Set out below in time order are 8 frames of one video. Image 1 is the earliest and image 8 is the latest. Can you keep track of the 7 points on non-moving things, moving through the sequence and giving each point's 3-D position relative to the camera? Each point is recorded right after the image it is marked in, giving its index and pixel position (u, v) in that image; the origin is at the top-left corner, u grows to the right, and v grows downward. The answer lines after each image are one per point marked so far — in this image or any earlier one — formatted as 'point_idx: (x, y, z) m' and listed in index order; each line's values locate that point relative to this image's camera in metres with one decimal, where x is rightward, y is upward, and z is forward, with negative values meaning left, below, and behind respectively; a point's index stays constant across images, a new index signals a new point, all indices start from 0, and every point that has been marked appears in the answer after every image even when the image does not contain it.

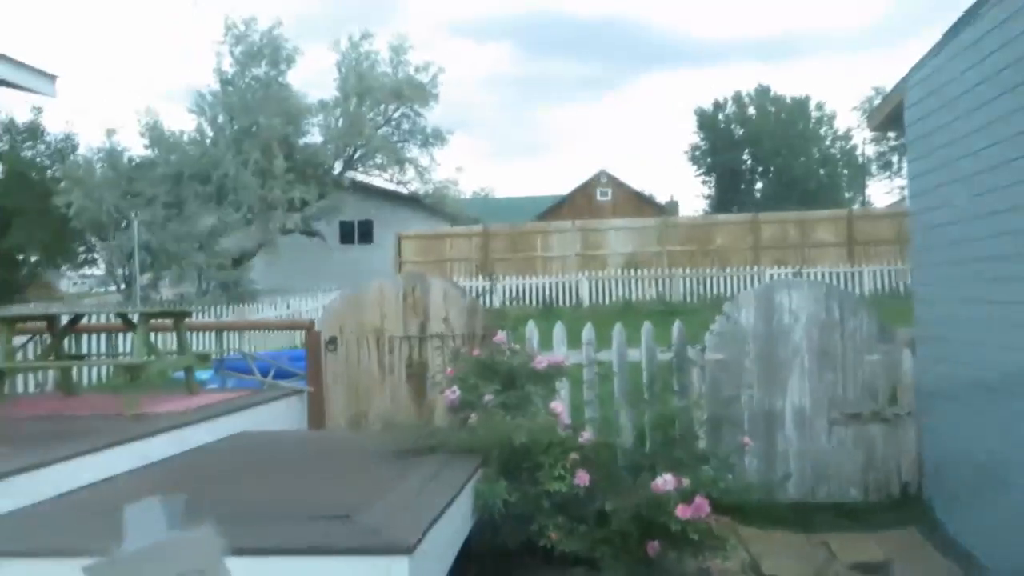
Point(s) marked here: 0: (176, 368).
0: (-2.2, -0.5, +5.6) m
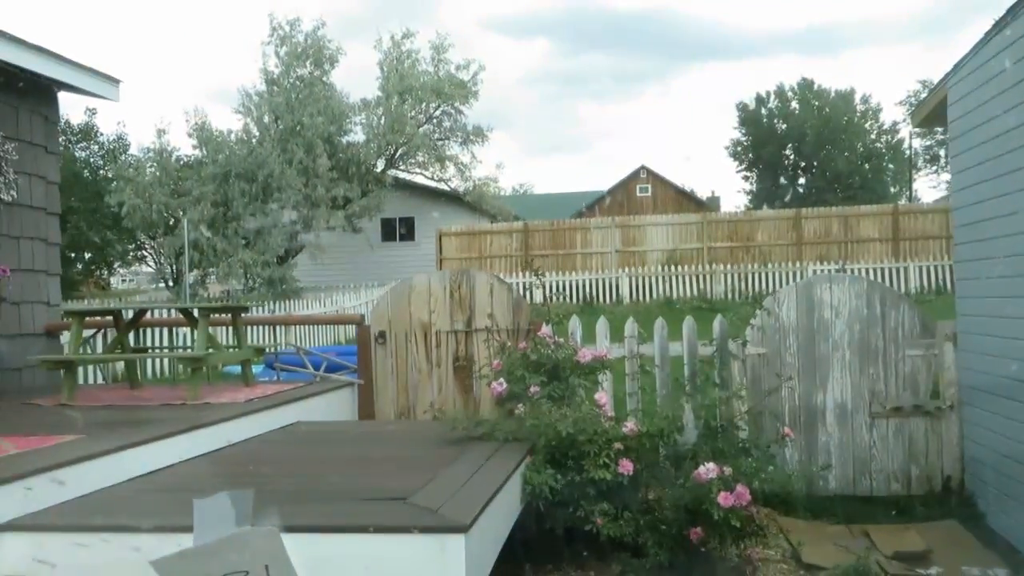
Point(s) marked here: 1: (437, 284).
0: (-1.9, -0.5, +5.9) m
1: (-0.6, 0.0, +6.4) m
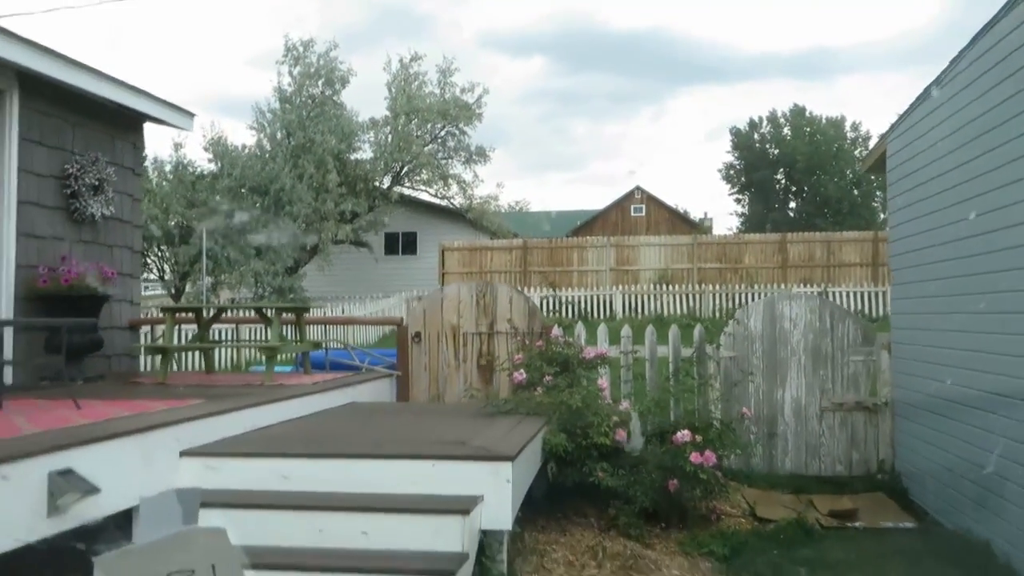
0: (-1.8, -0.5, +7.1) m
1: (-0.4, 0.0, +7.7) m
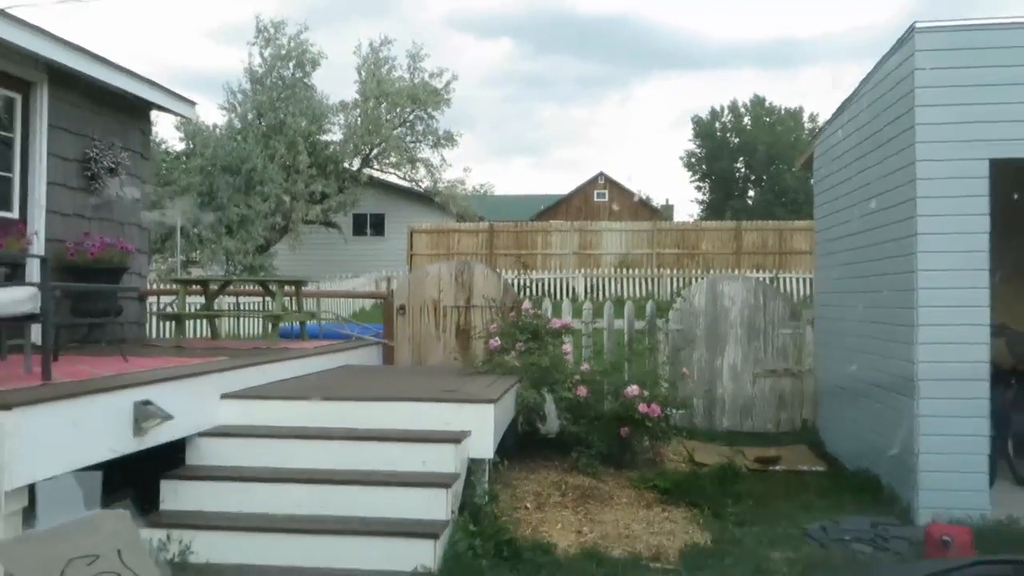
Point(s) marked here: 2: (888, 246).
0: (-2.0, -0.3, +8.0) m
1: (-0.7, +0.2, +8.6) m
2: (+2.6, +0.3, +5.9) m
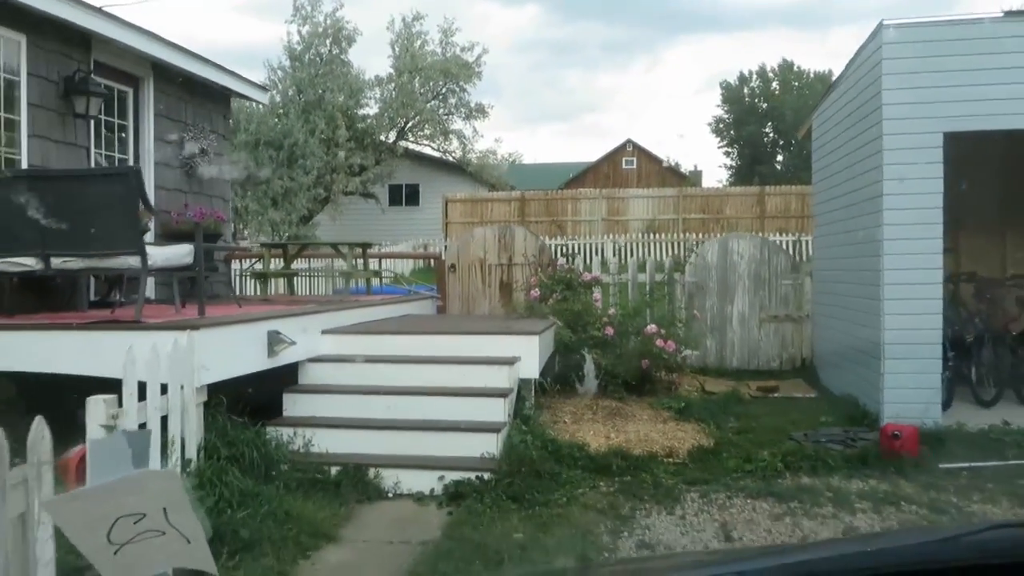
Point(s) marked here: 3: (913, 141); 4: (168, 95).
0: (-1.6, +0.1, +9.3) m
1: (-0.3, +0.6, +9.9) m
2: (+2.9, +0.7, +7.1) m
3: (+3.0, +1.1, +6.5) m
4: (-3.6, +2.0, +9.0) m
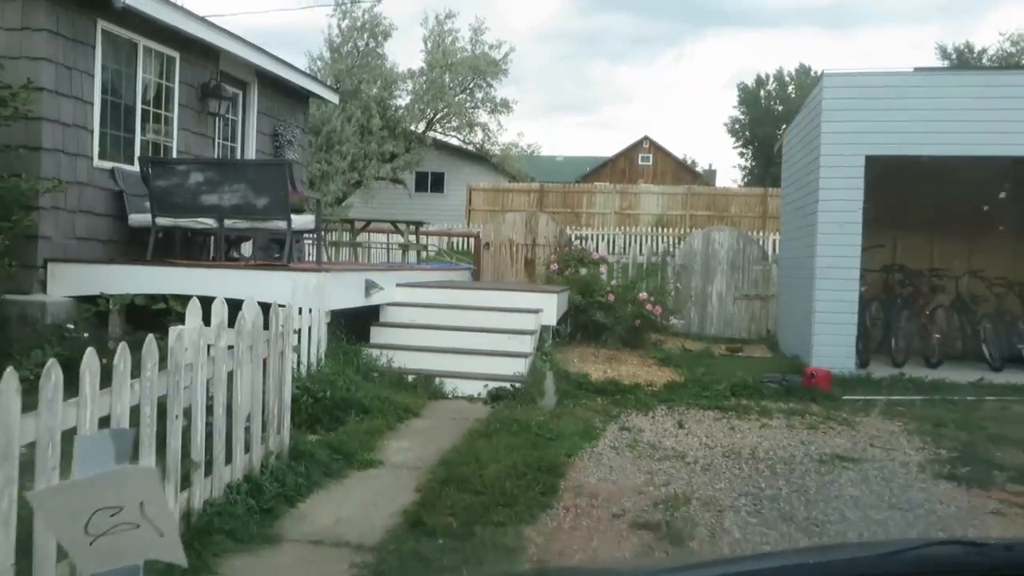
0: (-1.3, +0.5, +11.6) m
1: (+0.1, +1.0, +12.1) m
2: (+3.2, +0.9, +9.2) m
3: (+3.4, +1.3, +8.7) m
4: (-3.2, +2.5, +11.3) m
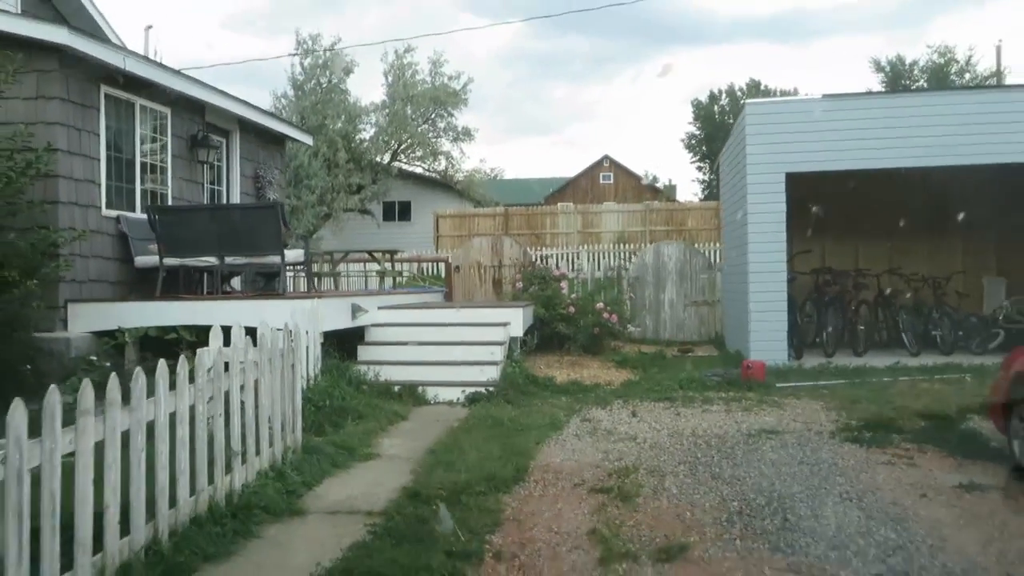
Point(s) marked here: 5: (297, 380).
0: (-1.7, +0.2, +12.6) m
1: (-0.4, +0.7, +13.2) m
2: (+2.8, +0.8, +10.4) m
3: (+3.0, +1.3, +9.9) m
4: (-3.8, +2.1, +12.3) m
5: (-1.5, -0.7, +6.1) m
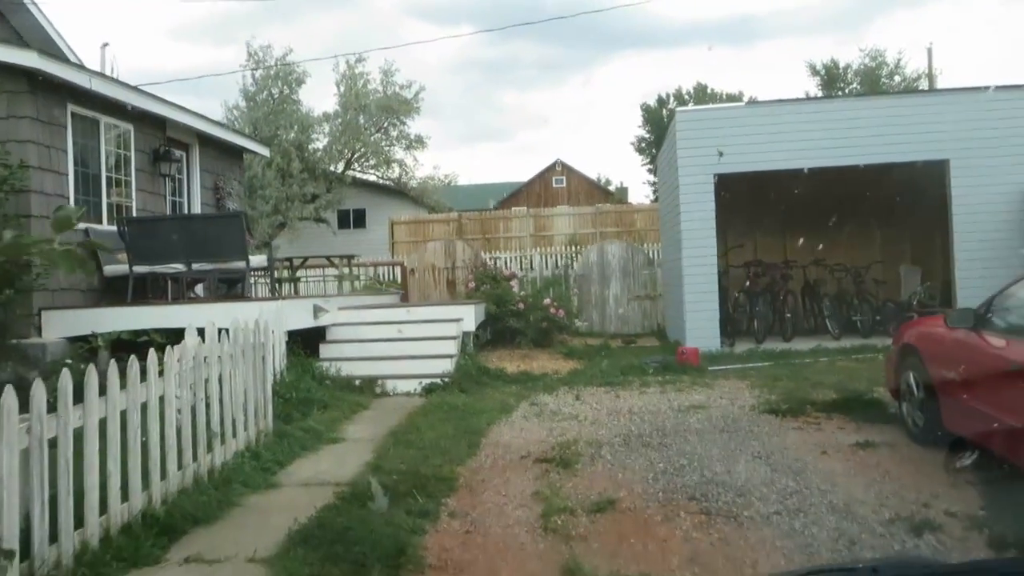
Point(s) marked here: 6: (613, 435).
0: (-2.5, +0.1, +13.1) m
1: (-1.2, +0.7, +13.8) m
2: (+2.2, +0.9, +11.2) m
3: (+2.3, +1.4, +10.7) m
4: (-4.6, +2.0, +12.7) m
5: (-1.9, -0.7, +6.7) m
6: (+0.8, -1.2, +6.9) m
